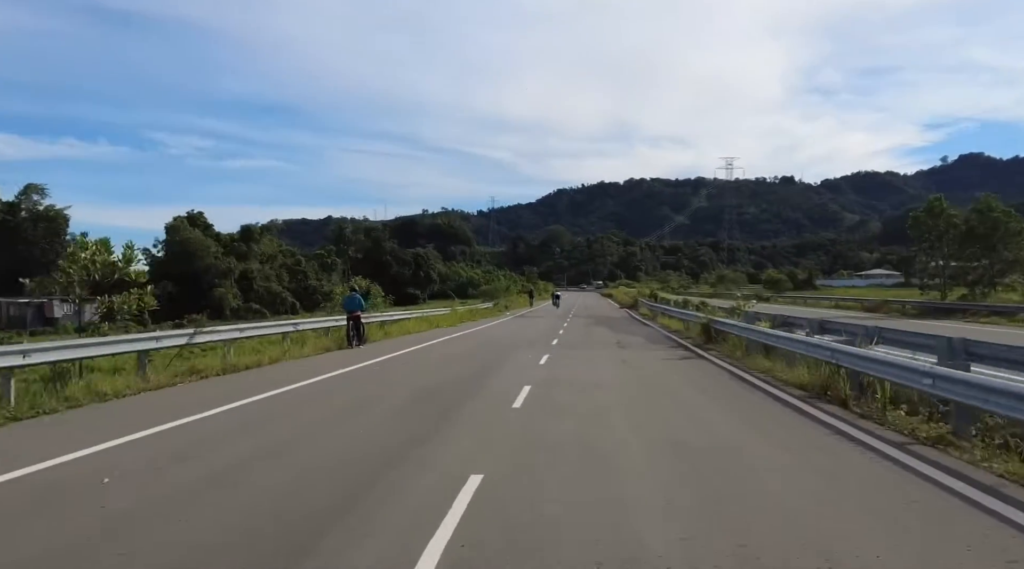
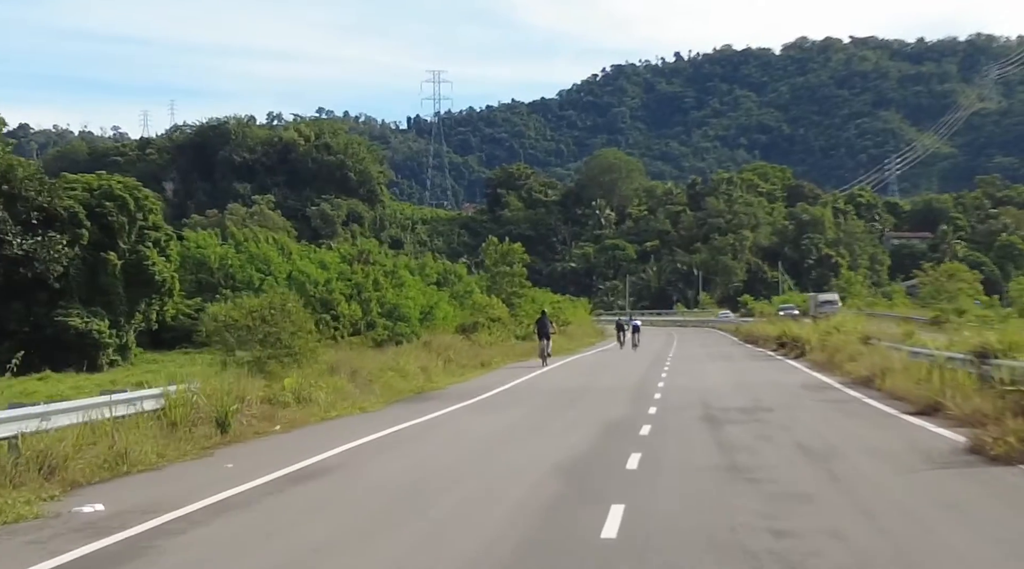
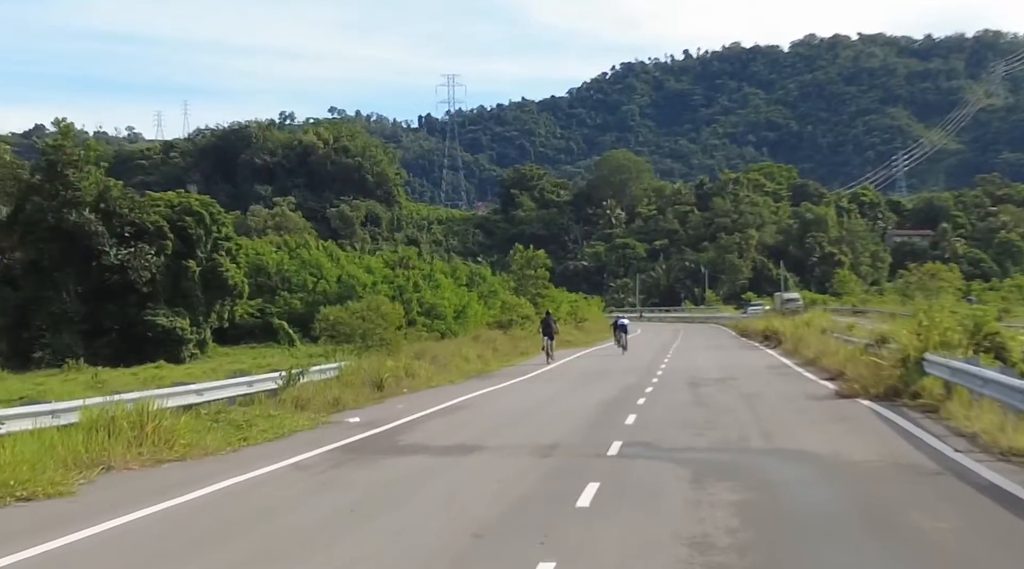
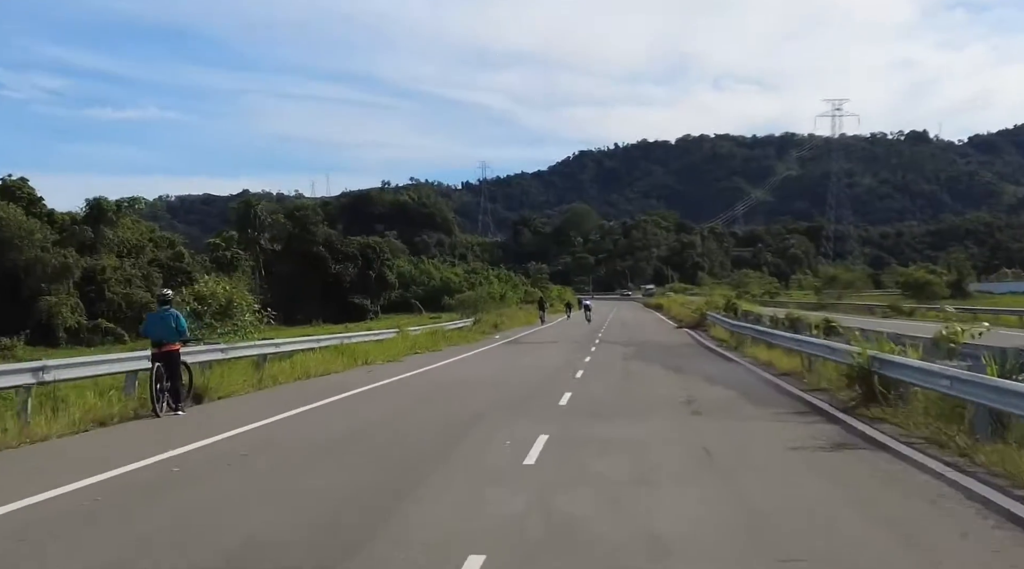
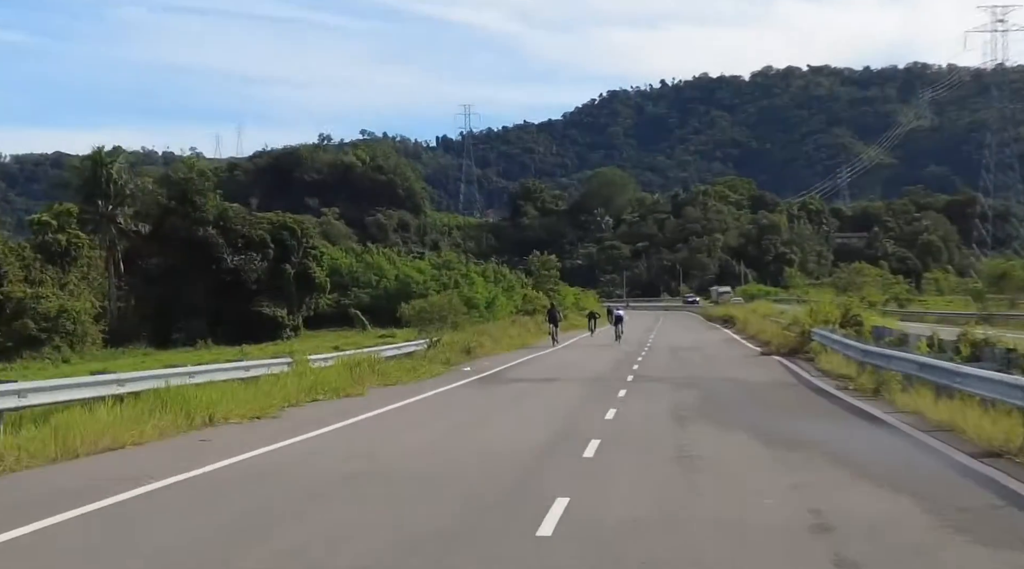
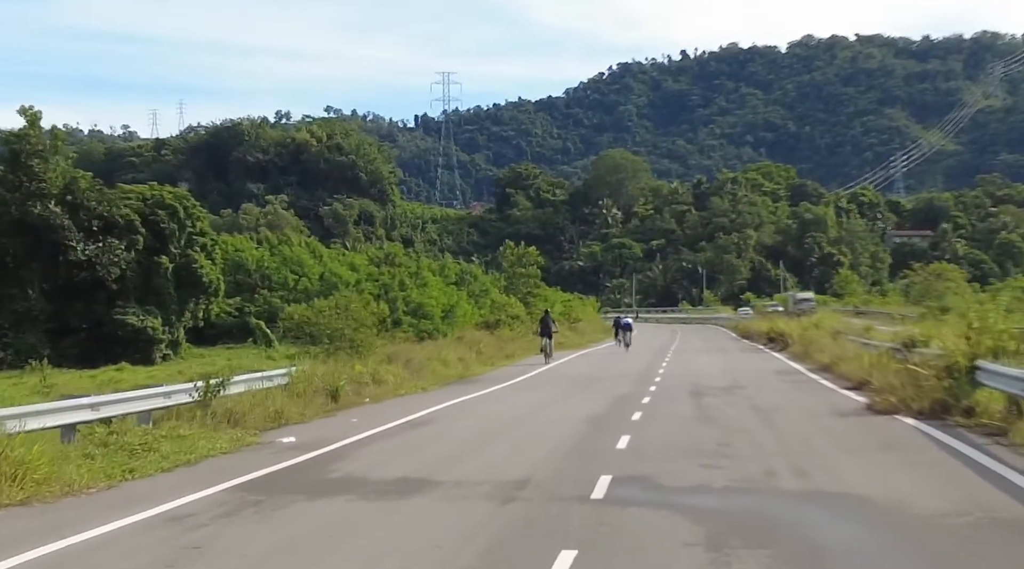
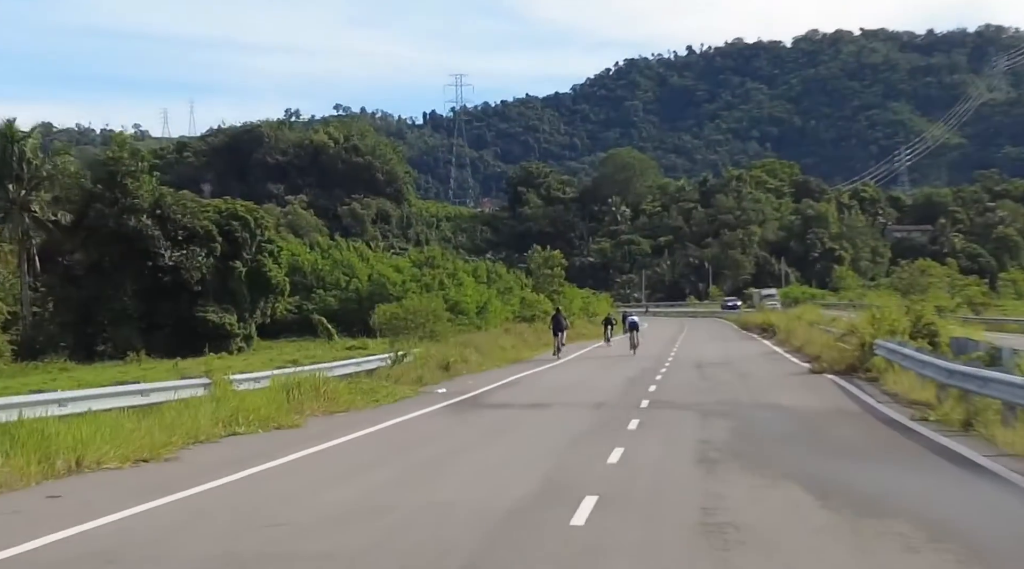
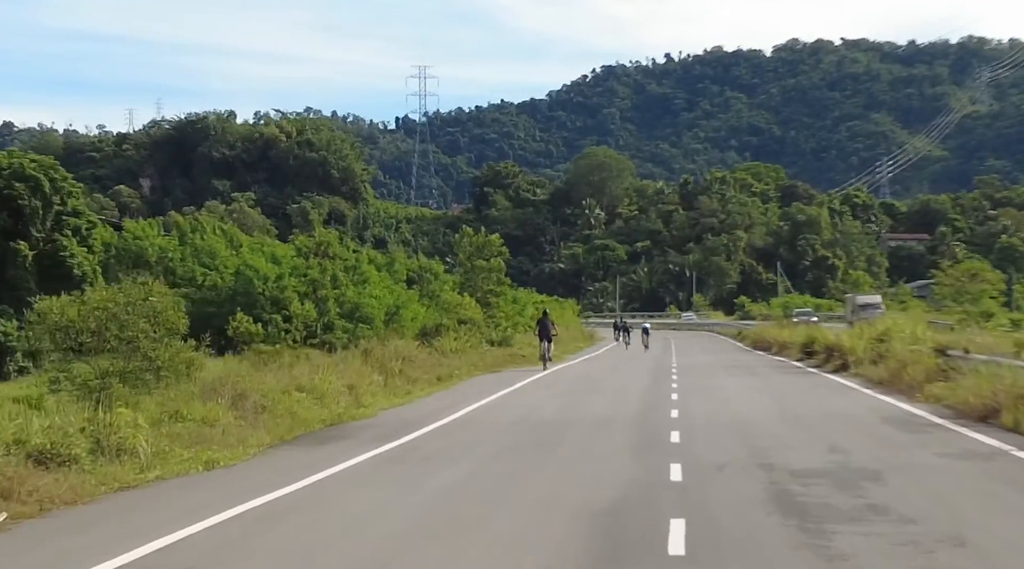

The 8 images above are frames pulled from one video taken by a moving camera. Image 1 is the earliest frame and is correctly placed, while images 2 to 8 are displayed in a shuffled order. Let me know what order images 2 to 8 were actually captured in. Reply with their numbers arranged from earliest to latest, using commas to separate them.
4, 5, 7, 3, 6, 2, 8
